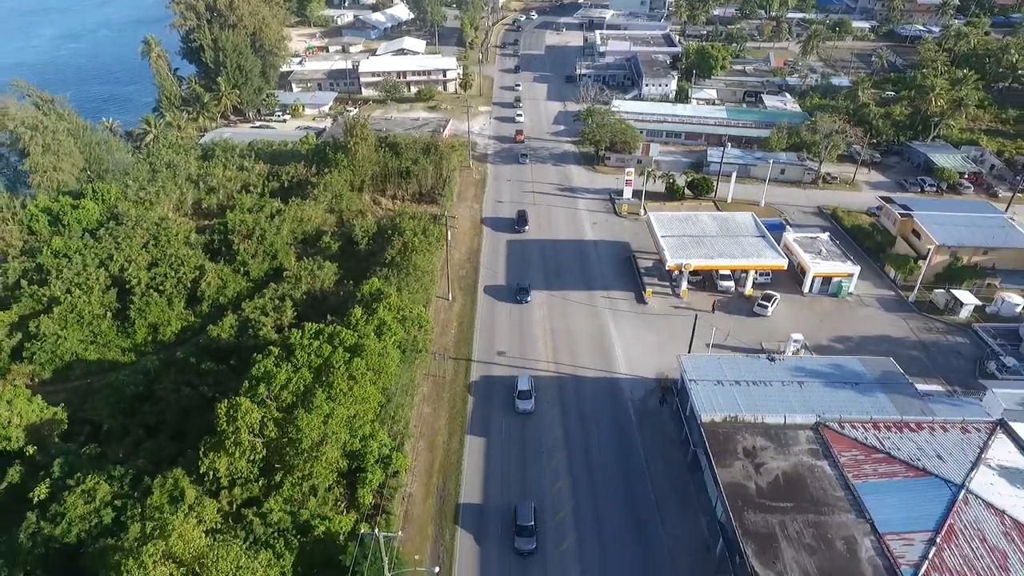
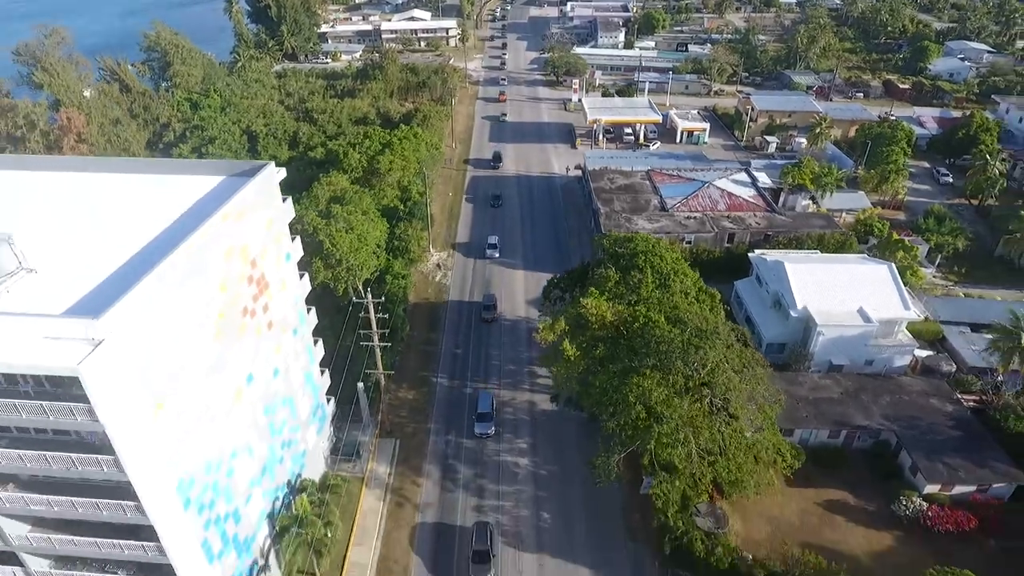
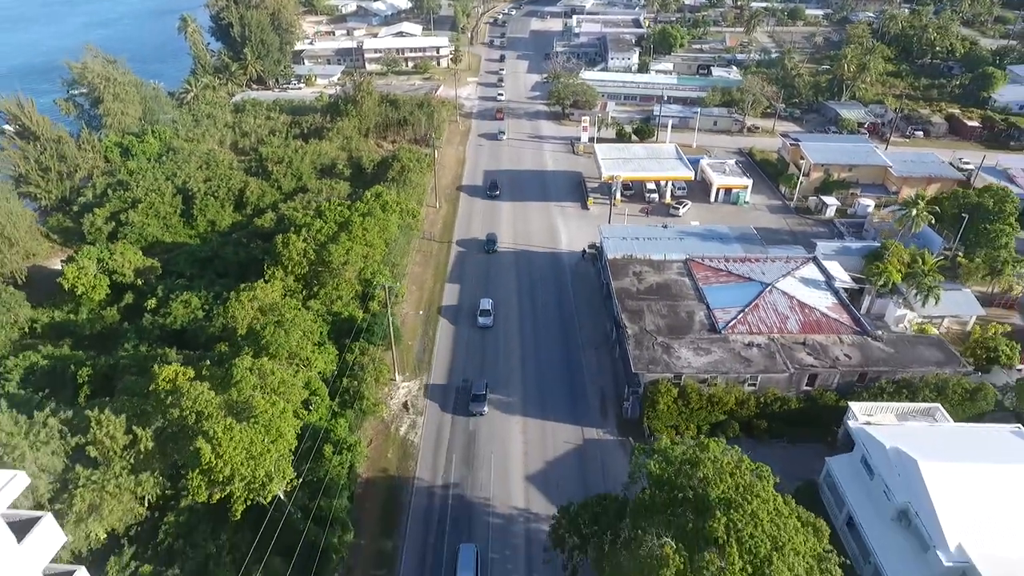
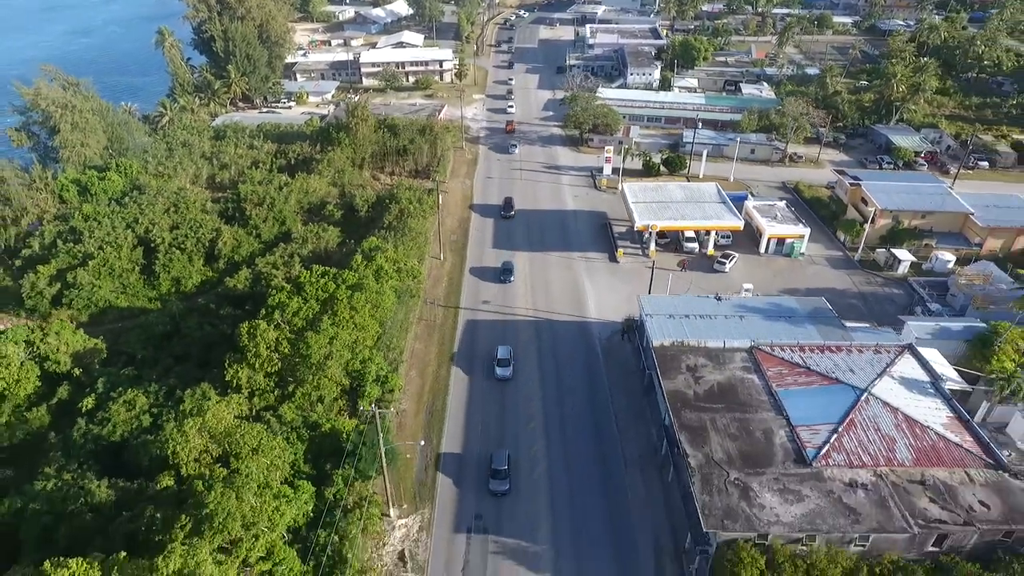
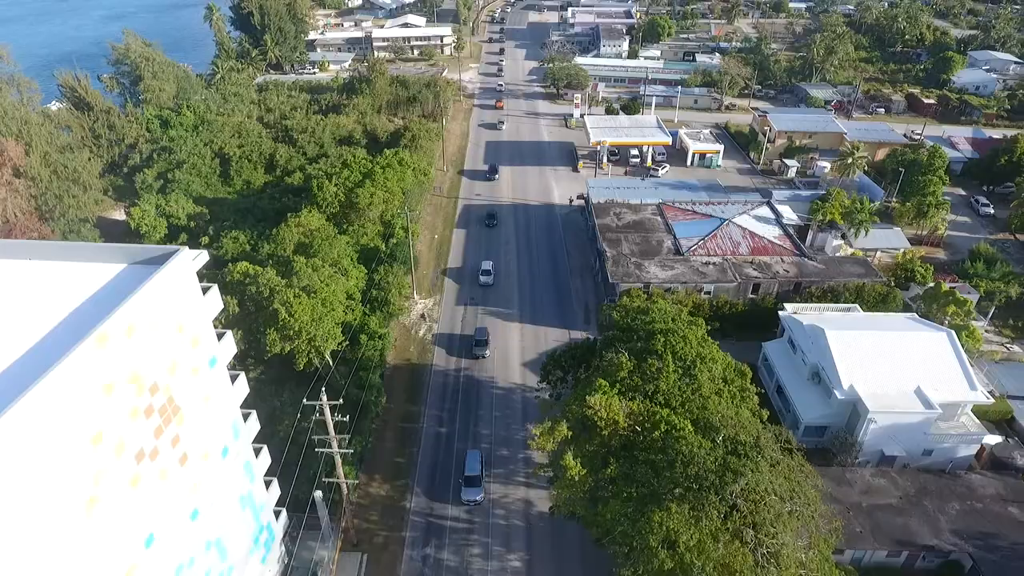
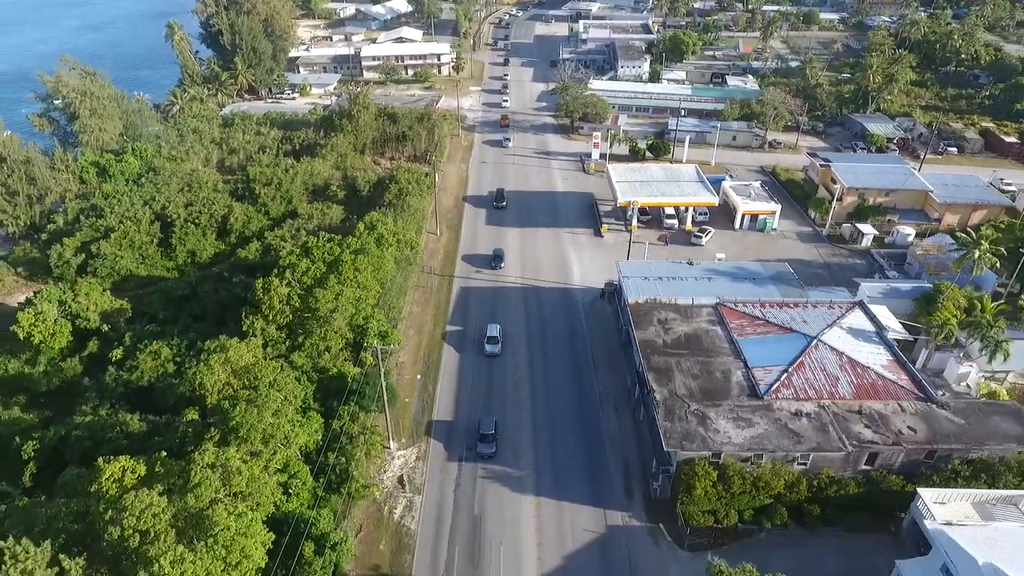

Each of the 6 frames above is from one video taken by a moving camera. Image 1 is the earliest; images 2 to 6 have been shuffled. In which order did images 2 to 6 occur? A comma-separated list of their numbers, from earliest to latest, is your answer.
4, 6, 3, 5, 2
